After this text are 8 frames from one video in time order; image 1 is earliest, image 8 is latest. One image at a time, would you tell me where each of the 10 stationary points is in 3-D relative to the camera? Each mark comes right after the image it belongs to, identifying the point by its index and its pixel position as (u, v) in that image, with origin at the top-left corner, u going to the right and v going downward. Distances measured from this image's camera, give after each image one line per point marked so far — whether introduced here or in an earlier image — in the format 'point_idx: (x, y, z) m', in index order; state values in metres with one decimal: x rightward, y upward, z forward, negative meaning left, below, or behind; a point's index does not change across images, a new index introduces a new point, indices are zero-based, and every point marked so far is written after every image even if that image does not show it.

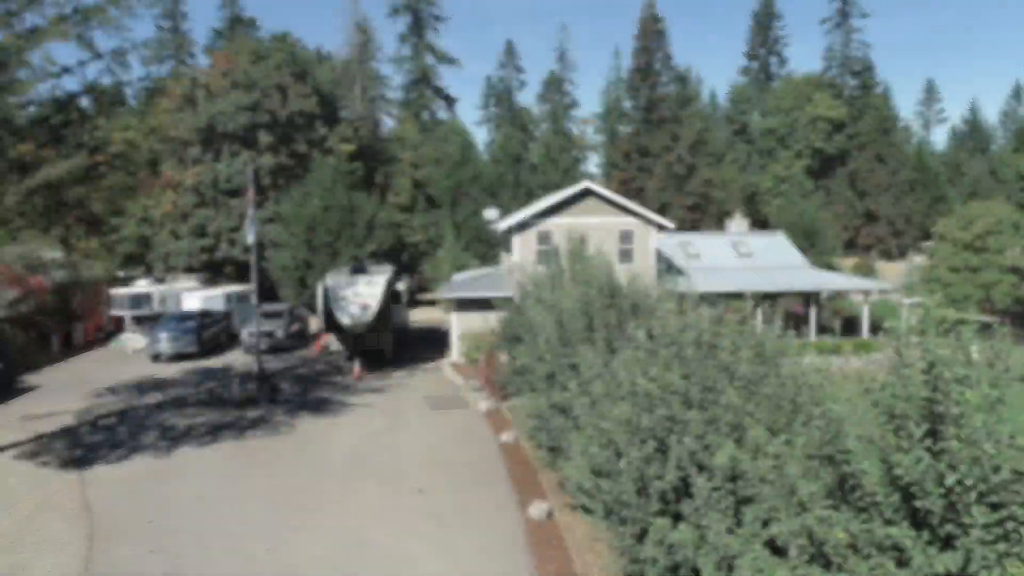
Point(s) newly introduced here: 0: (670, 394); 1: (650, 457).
0: (+1.8, -1.2, +8.3) m
1: (+1.5, -2.0, +8.2) m
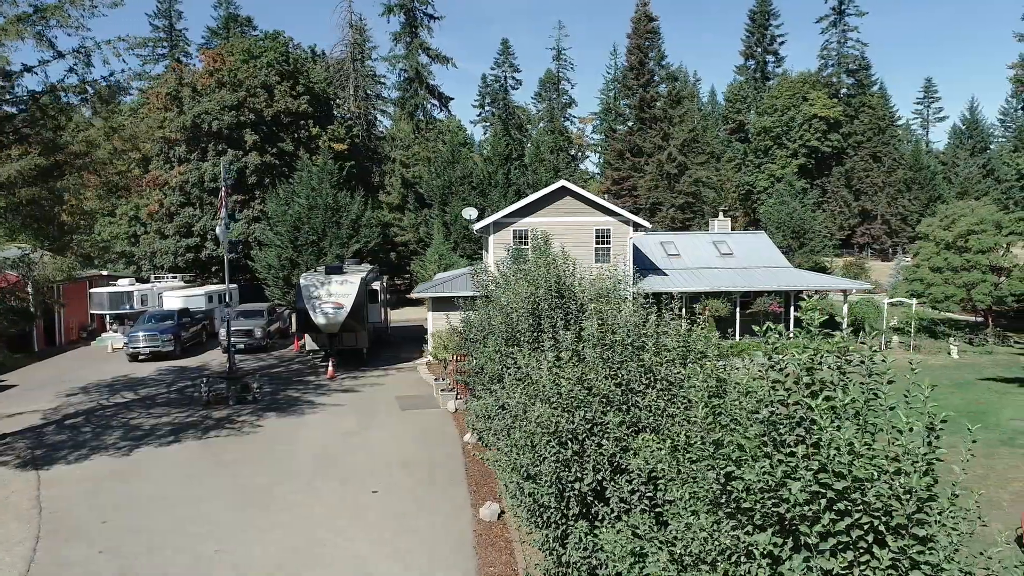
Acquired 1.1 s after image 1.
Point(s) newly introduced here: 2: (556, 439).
0: (+0.9, -1.3, +8.2) m
1: (+0.6, -2.0, +8.2) m
2: (+0.5, -1.7, +8.1) m
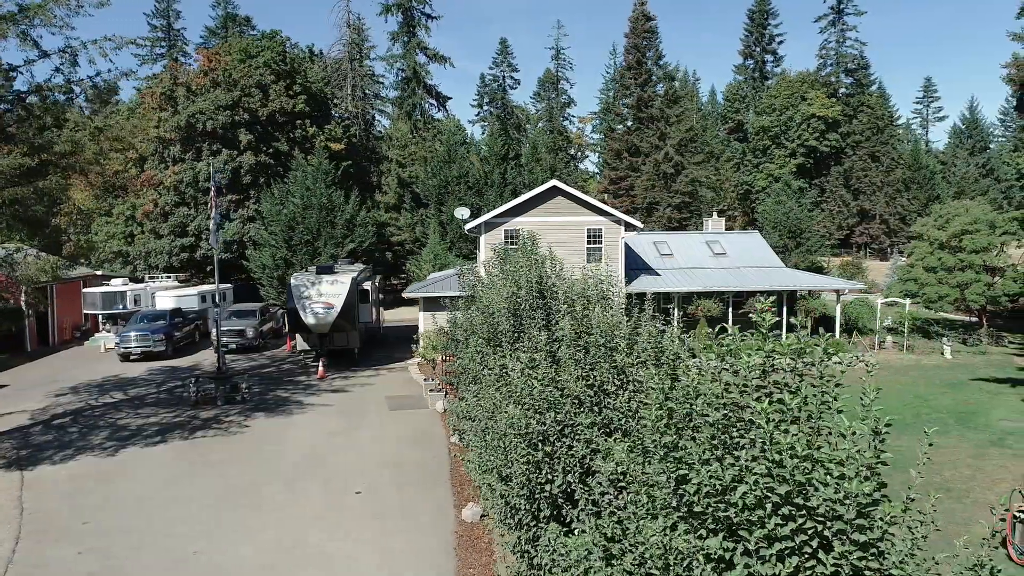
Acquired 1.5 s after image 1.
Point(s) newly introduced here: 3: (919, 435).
0: (+0.5, -1.3, +8.1) m
1: (+0.2, -2.0, +8.1) m
2: (+0.1, -1.7, +8.1) m
3: (+10.7, -3.8, +18.5) m
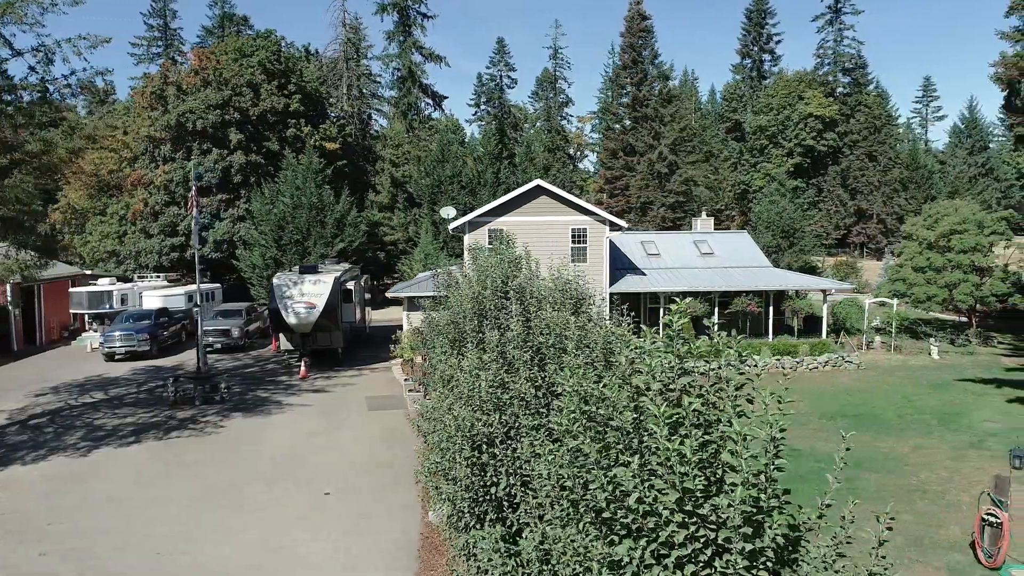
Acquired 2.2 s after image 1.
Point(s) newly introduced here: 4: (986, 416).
0: (-0.1, -1.3, +8.0) m
1: (-0.4, -2.0, +8.0) m
2: (-0.5, -1.7, +8.0) m
3: (+10.1, -3.8, +18.3) m
4: (+13.4, -3.6, +19.9) m
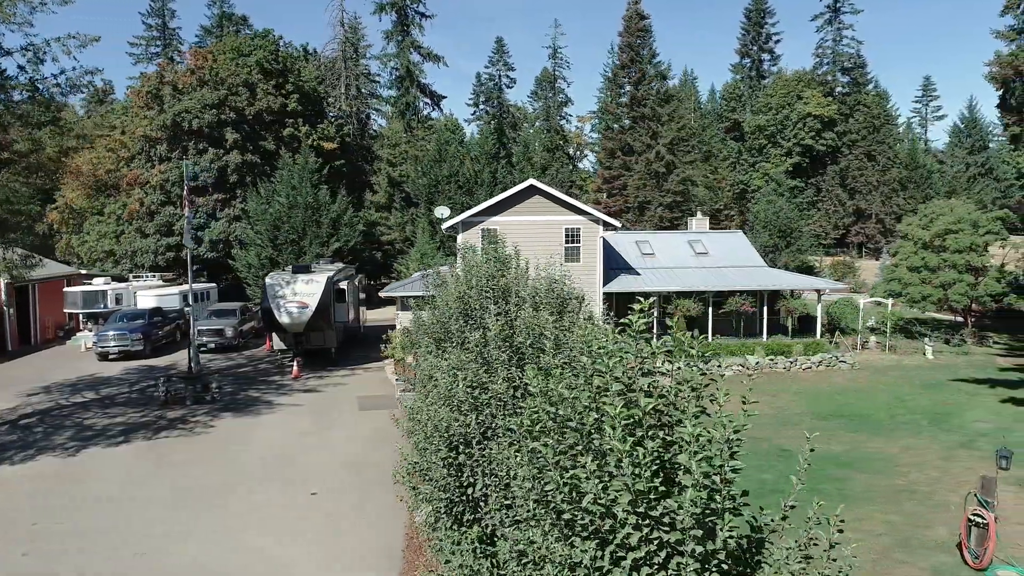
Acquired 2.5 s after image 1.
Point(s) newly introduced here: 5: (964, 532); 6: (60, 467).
0: (-0.4, -1.3, +8.0) m
1: (-0.6, -2.0, +8.0) m
2: (-0.8, -1.7, +7.9) m
3: (+9.8, -3.8, +18.3) m
4: (+13.1, -3.6, +19.8) m
5: (+7.8, -4.2, +12.1) m
6: (-10.6, -4.1, +16.1) m
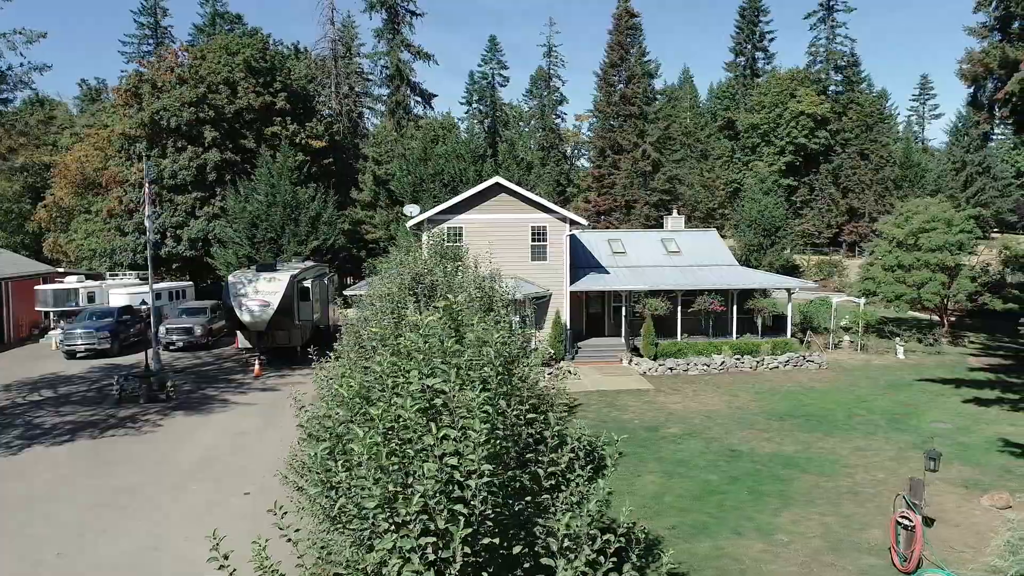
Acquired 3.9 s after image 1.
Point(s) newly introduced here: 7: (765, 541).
0: (-1.7, -1.2, +7.9) m
1: (-2.0, -2.0, +7.8) m
2: (-2.1, -1.7, +7.8) m
3: (+8.5, -3.8, +18.1) m
4: (+11.9, -3.6, +19.6) m
5: (+6.5, -4.2, +12.0) m
6: (-11.9, -4.0, +16.0) m
7: (+4.5, -4.5, +12.6) m
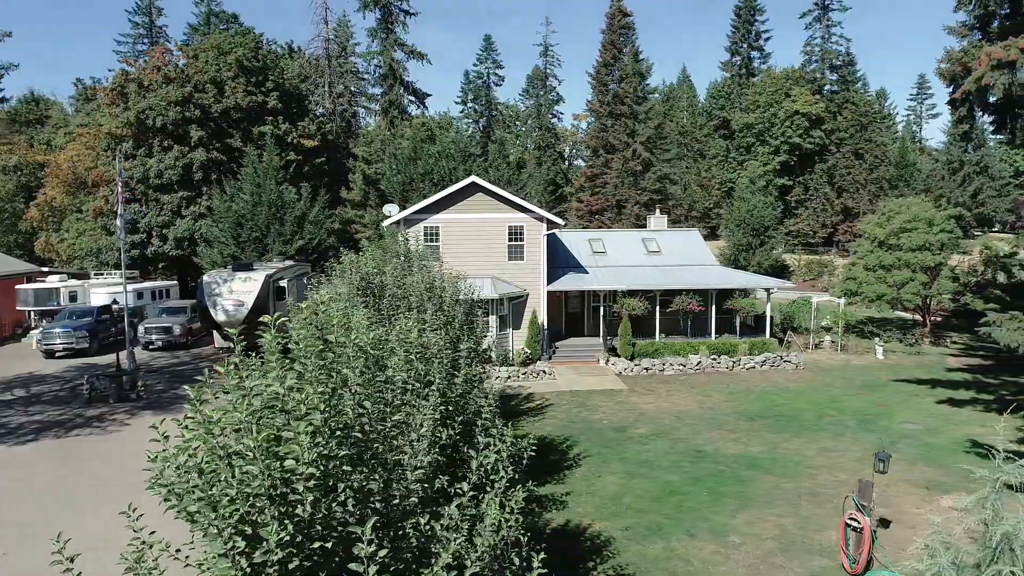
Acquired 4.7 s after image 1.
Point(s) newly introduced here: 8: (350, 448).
0: (-2.6, -1.2, +7.8) m
1: (-2.8, -2.0, +7.8) m
2: (-3.0, -1.7, +7.8) m
3: (+7.7, -3.8, +18.0) m
4: (+11.0, -3.6, +19.6) m
5: (+5.6, -4.2, +11.9) m
6: (-12.7, -4.0, +16.0) m
7: (+3.7, -4.5, +12.6) m
8: (-1.2, -1.2, +5.2) m
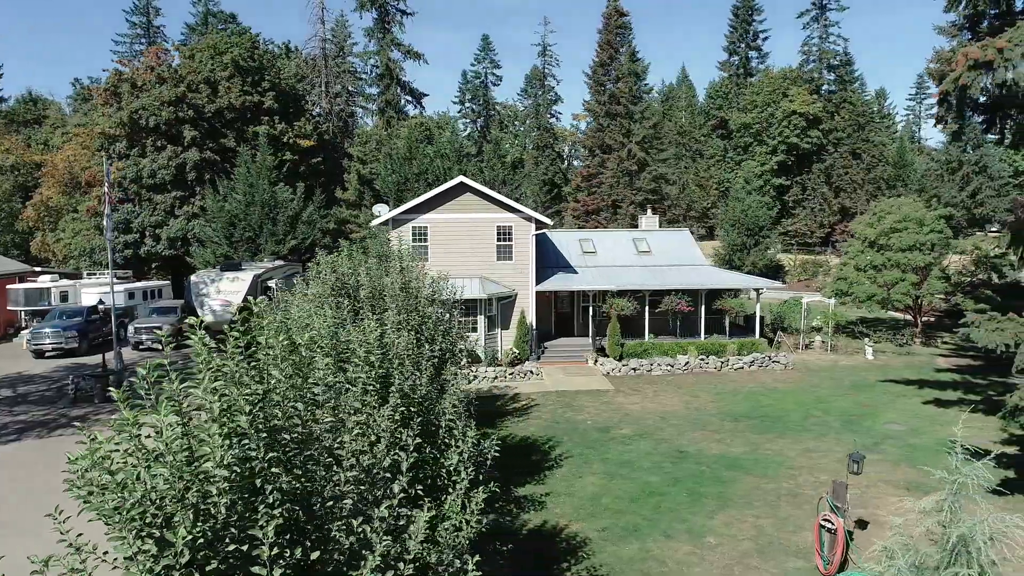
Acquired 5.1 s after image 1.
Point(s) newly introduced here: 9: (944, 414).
0: (-3.0, -1.2, +7.8) m
1: (-3.3, -2.0, +7.8) m
2: (-3.4, -1.7, +7.7) m
3: (+7.2, -3.8, +18.0) m
4: (+10.6, -3.6, +19.5) m
5: (+5.2, -4.2, +11.9) m
6: (-13.2, -4.0, +16.0) m
7: (+3.2, -4.5, +12.5) m
8: (-1.7, -1.2, +5.2) m
9: (+12.1, -3.5, +19.8) m
